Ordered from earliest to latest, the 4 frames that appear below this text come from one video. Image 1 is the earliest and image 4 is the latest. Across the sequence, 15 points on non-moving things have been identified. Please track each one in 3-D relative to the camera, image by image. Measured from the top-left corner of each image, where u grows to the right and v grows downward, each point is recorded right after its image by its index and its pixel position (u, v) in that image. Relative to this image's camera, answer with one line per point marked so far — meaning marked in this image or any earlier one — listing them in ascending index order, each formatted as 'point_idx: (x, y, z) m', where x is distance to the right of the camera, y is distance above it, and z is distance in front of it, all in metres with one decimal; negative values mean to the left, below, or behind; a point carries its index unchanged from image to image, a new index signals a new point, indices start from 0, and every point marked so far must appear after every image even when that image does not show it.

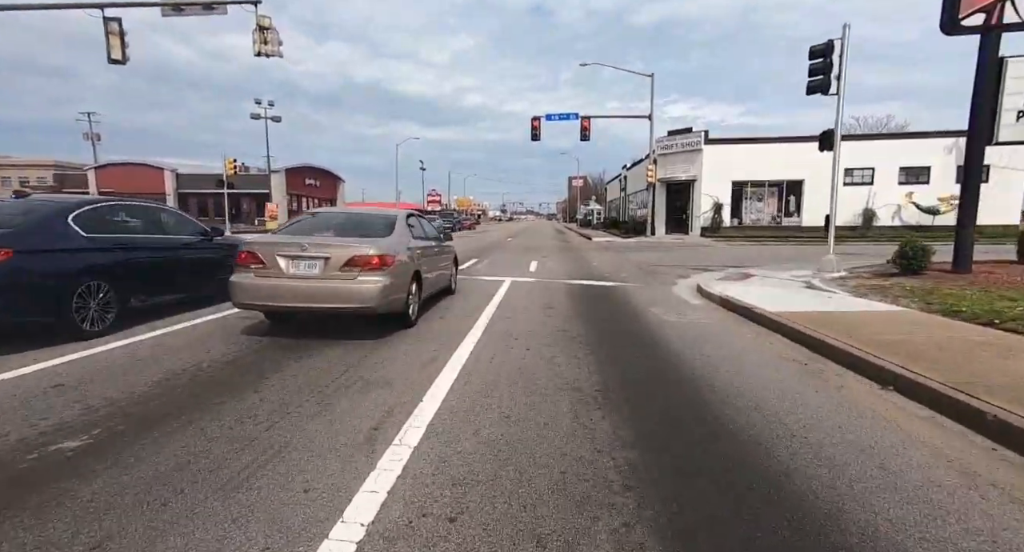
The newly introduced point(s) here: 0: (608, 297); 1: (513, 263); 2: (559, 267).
0: (+2.0, -0.4, +11.1) m
1: (0.0, +0.5, +19.2) m
2: (+1.5, +0.3, +17.2) m
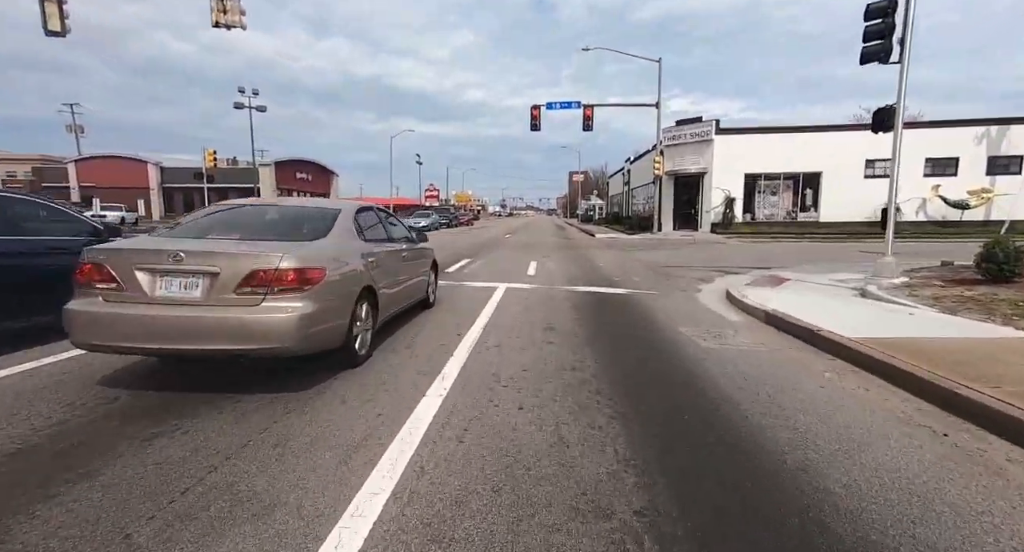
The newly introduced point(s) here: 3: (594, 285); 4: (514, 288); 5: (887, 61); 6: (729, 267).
0: (+1.9, -0.5, +9.2) m
1: (-0.1, +0.4, +17.3) m
2: (+1.4, +0.2, +15.2) m
3: (+1.8, -0.2, +11.9) m
4: (0.0, -0.3, +10.6) m
5: (+6.6, +3.8, +9.3) m
6: (+6.2, +0.3, +15.1) m
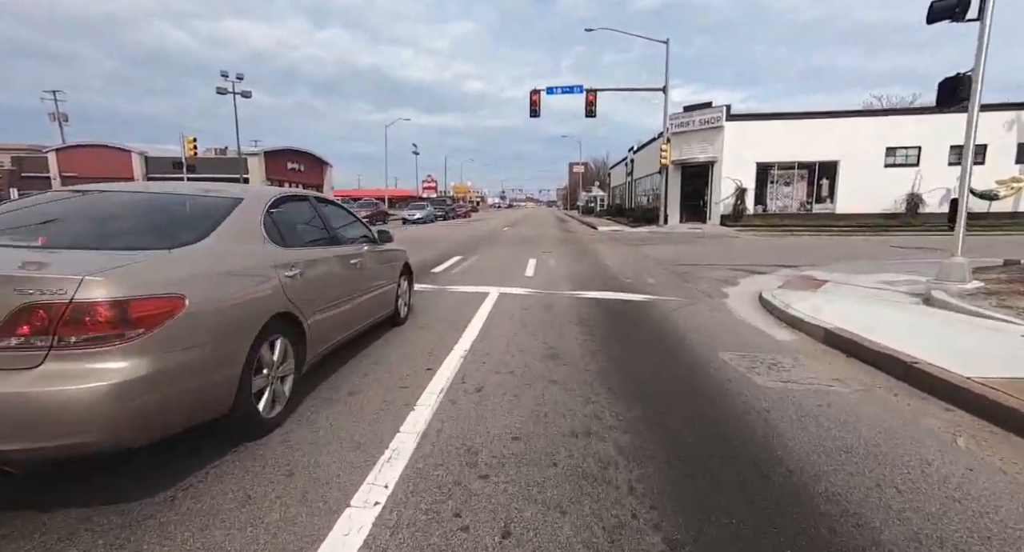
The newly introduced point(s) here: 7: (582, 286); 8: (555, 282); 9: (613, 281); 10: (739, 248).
0: (+1.8, -0.6, +7.6) m
1: (-0.2, +0.5, +15.7) m
2: (+1.4, +0.2, +13.6) m
3: (+1.7, -0.2, +10.3) m
4: (-0.1, -0.3, +9.0) m
5: (+6.5, +3.7, +7.6) m
6: (+6.1, +0.3, +13.5) m
7: (+1.4, -0.2, +10.5) m
8: (+0.9, -0.1, +11.0) m
9: (+2.1, -0.1, +11.0) m
10: (+7.8, +1.0, +18.1) m
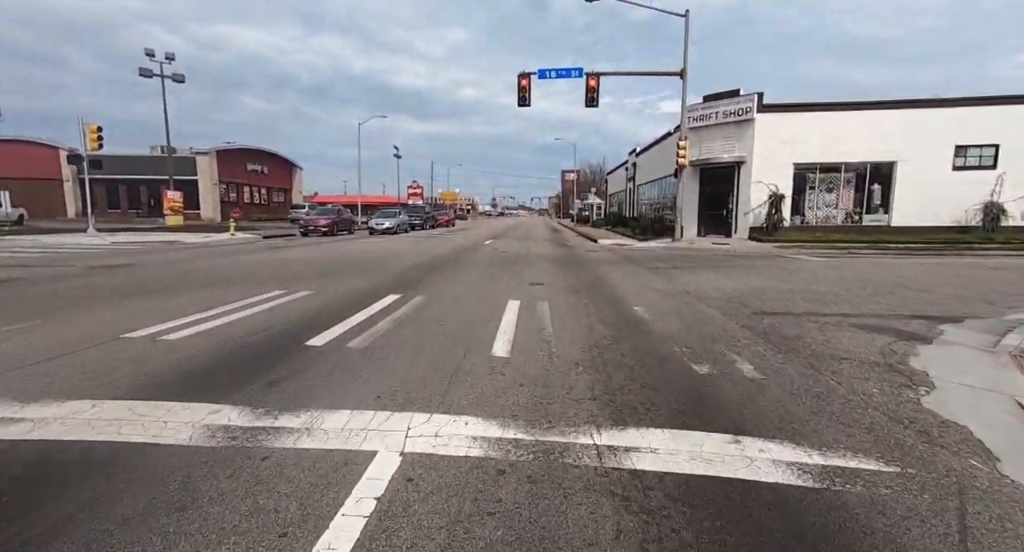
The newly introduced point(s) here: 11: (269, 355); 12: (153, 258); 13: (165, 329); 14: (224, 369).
0: (+1.4, -1.4, +2.0) m
1: (-0.7, -0.4, +10.1) m
2: (+0.8, -0.6, +8.0) m
3: (+1.2, -1.0, +4.7) m
4: (-0.5, -1.1, +3.4) m
5: (+6.1, +2.9, +2.2) m
6: (+5.6, -0.6, +8.0) m
7: (+0.9, -1.0, +4.9) m
8: (+0.4, -0.9, +5.3) m
9: (+1.6, -1.0, +5.5) m
10: (+7.2, 0.0, +12.6) m
11: (-2.6, -0.8, +5.5) m
12: (-12.0, +0.6, +17.7) m
13: (-4.2, -0.7, +6.4) m
14: (-2.7, -0.9, +5.0) m
